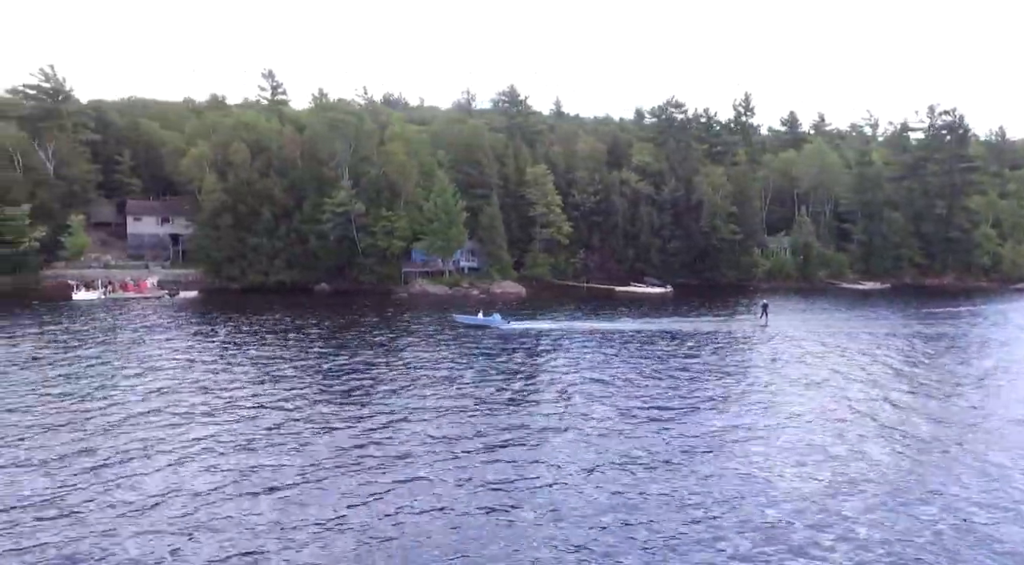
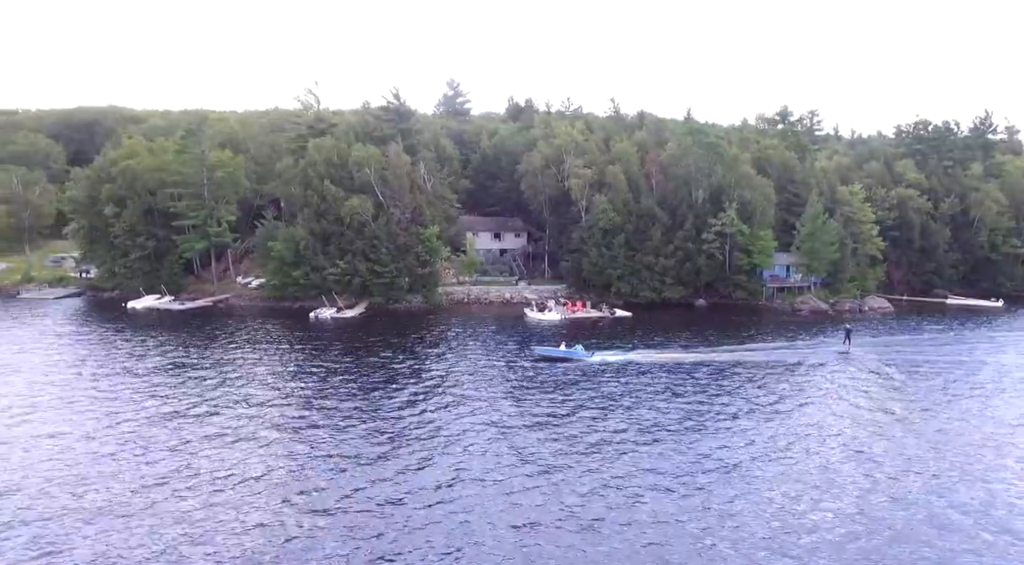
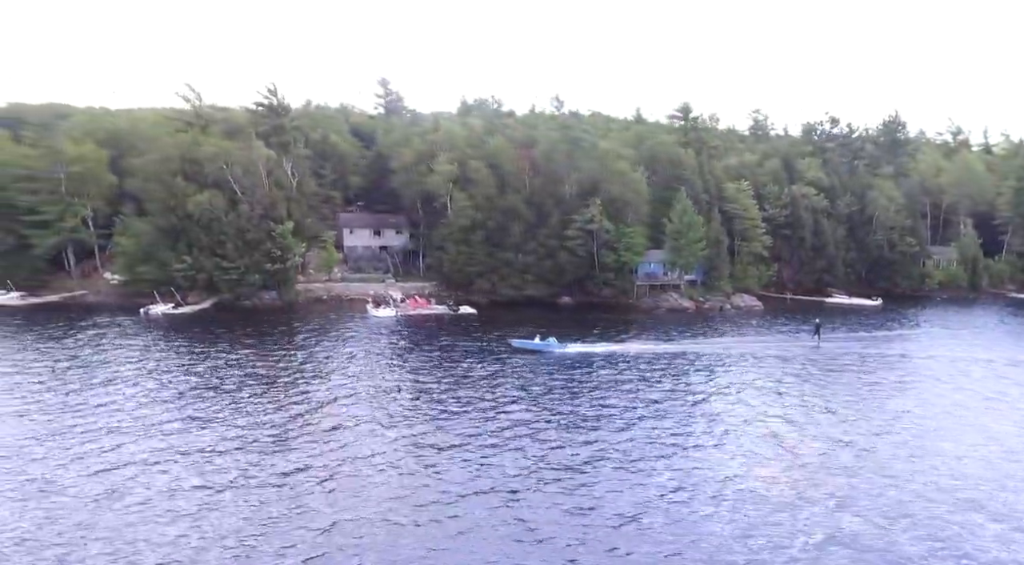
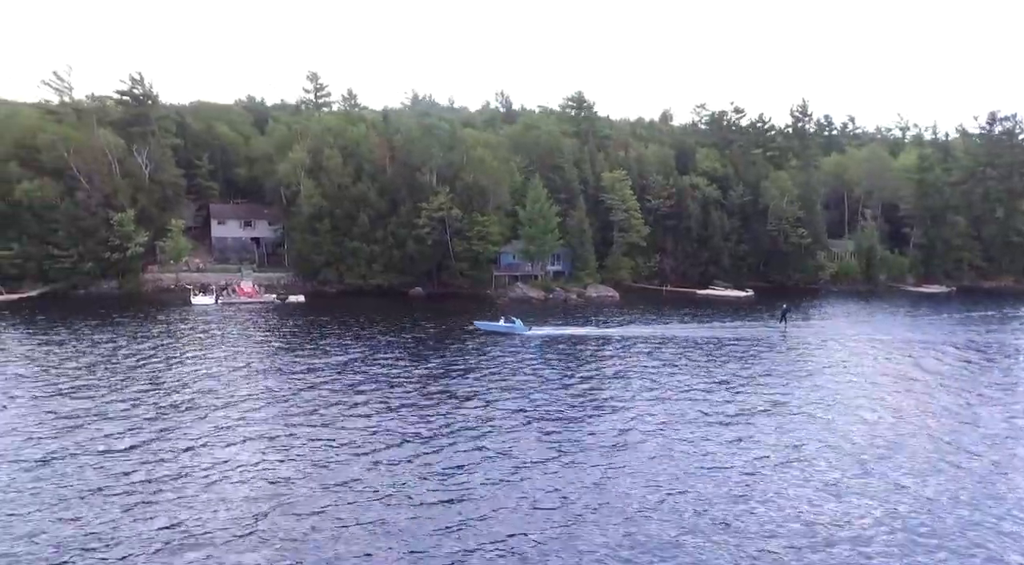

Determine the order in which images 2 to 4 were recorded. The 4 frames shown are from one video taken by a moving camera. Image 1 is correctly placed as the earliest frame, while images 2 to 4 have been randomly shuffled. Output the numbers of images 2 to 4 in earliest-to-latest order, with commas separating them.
4, 3, 2
